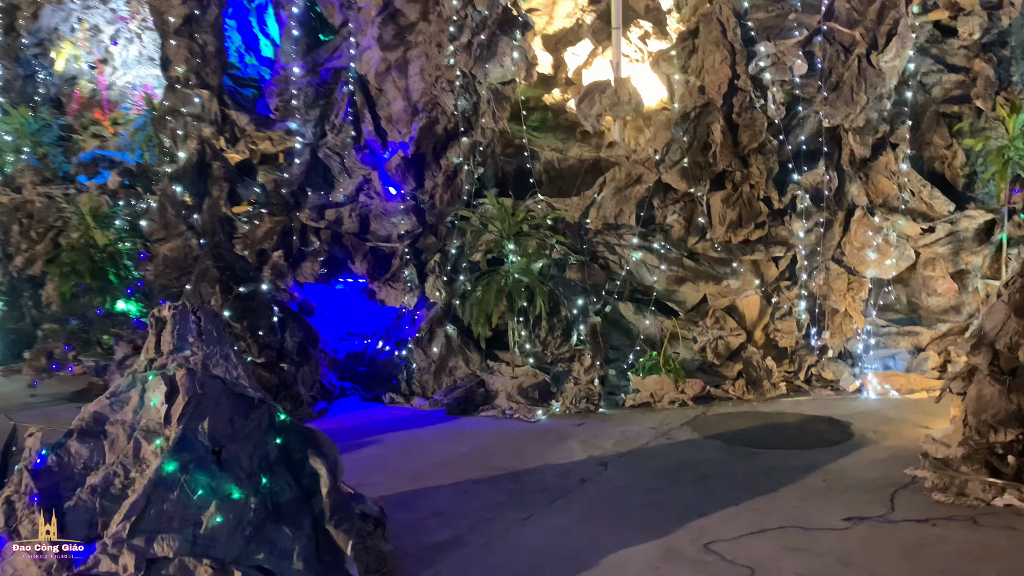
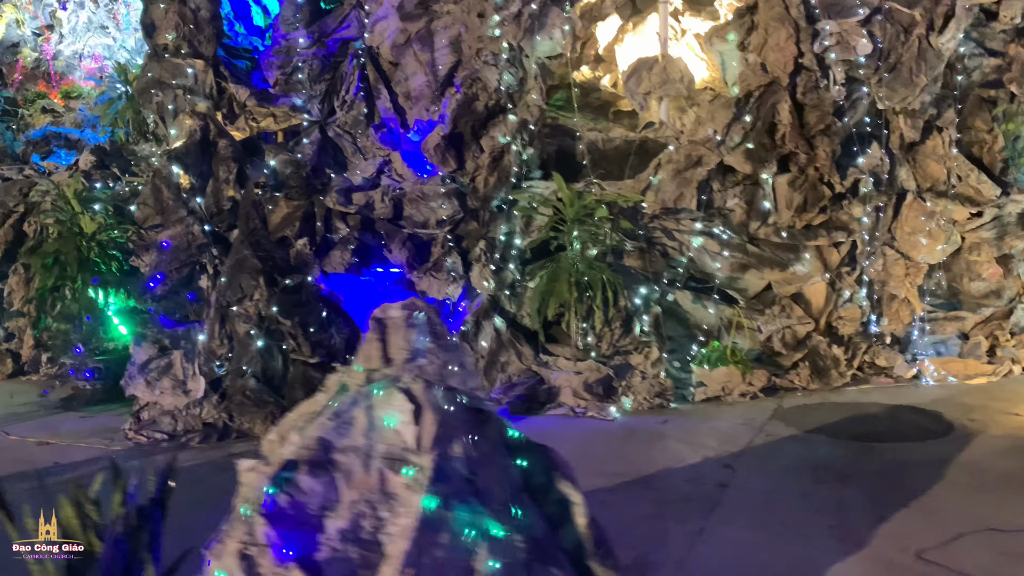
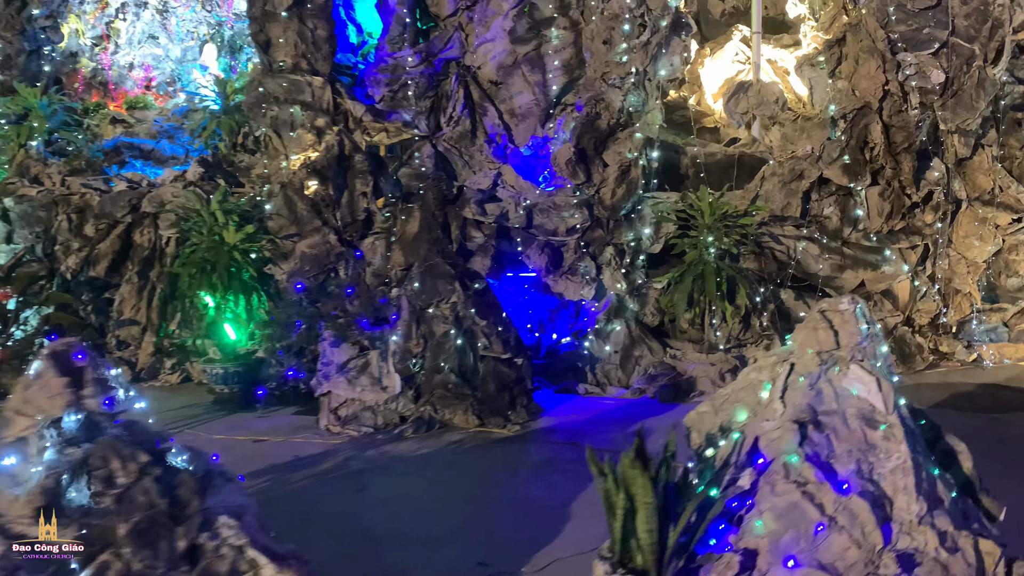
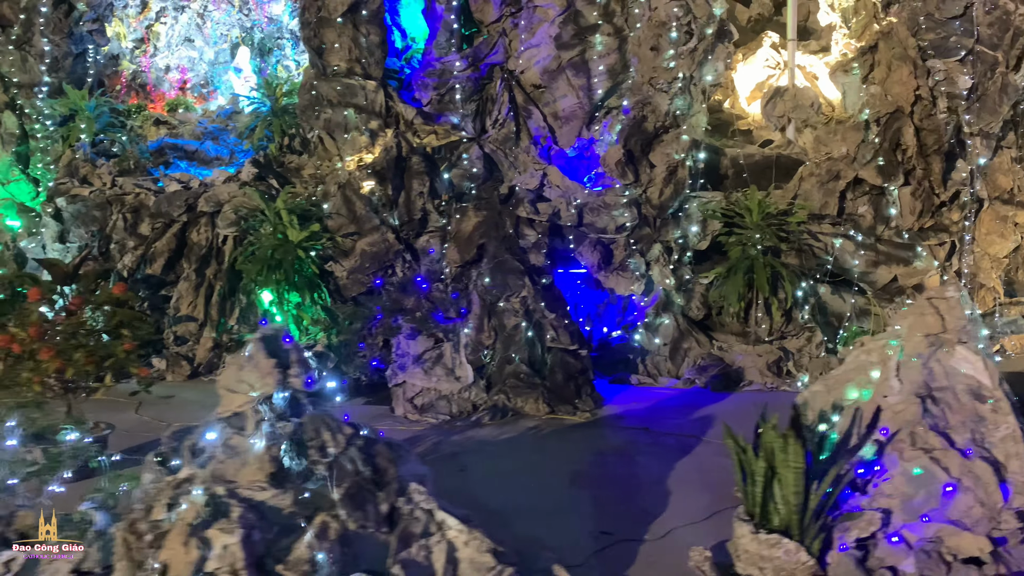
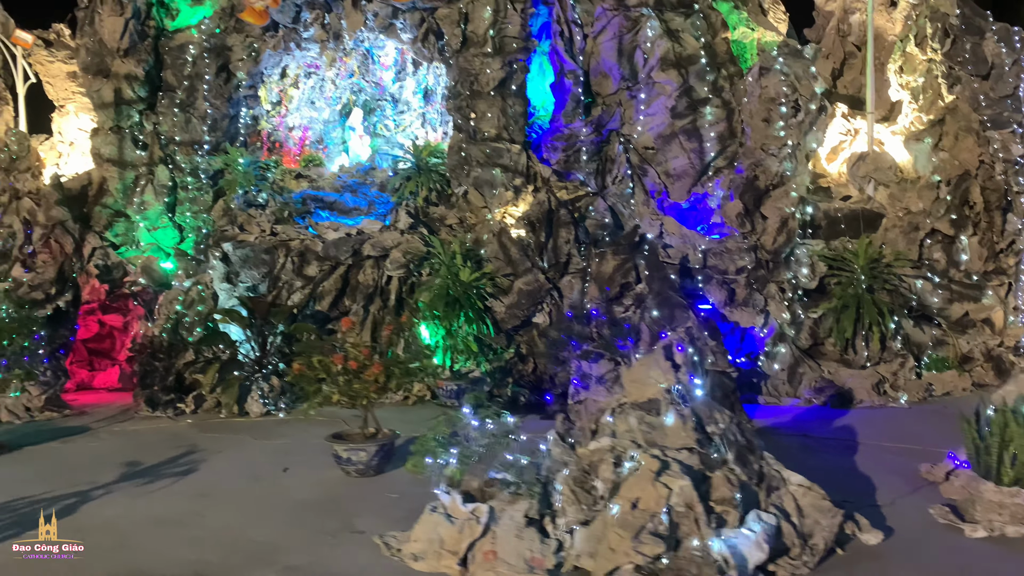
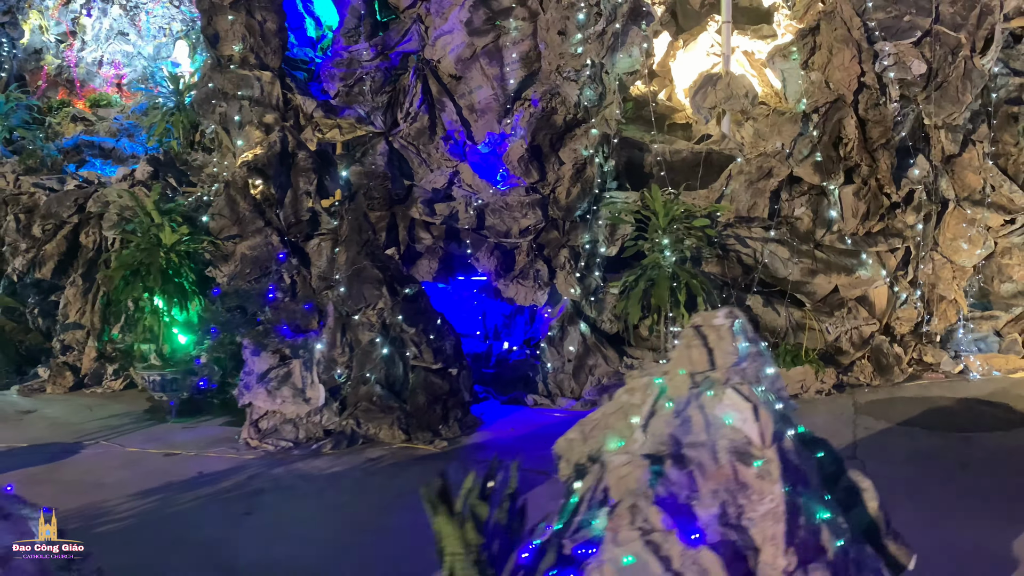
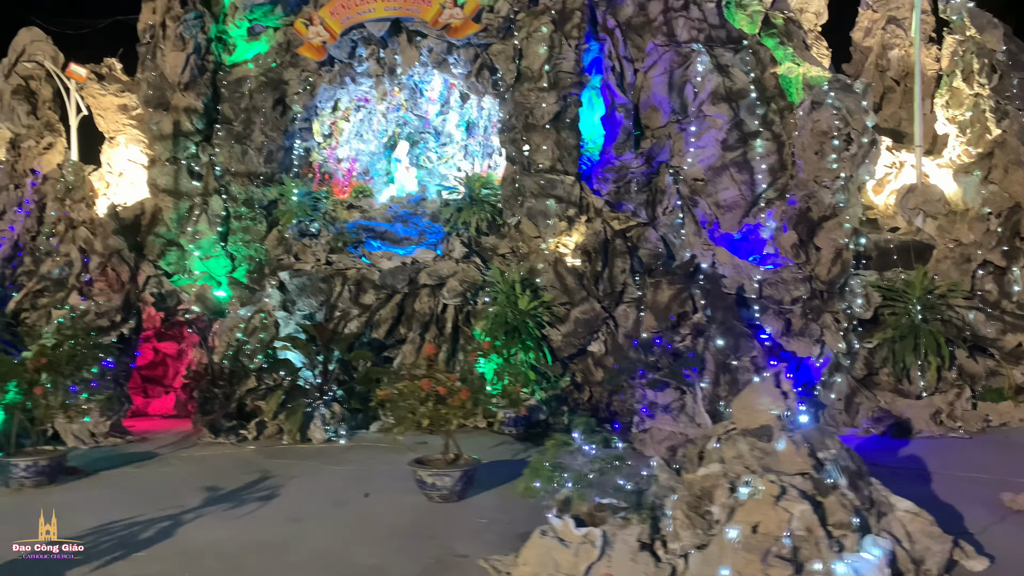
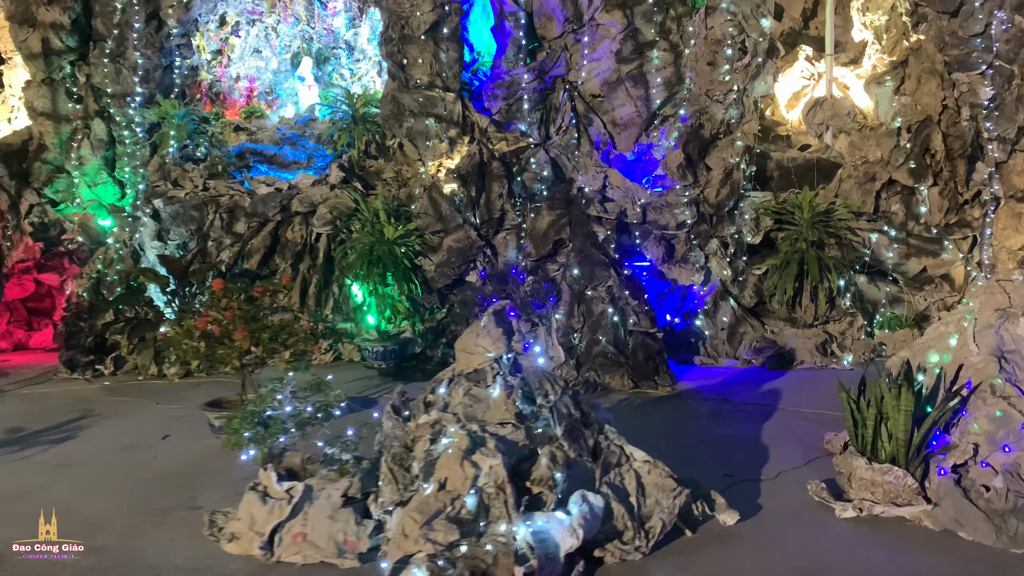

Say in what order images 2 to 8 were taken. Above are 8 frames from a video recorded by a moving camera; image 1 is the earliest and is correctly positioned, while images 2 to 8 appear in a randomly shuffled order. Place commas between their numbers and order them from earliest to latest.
2, 6, 3, 4, 8, 5, 7
